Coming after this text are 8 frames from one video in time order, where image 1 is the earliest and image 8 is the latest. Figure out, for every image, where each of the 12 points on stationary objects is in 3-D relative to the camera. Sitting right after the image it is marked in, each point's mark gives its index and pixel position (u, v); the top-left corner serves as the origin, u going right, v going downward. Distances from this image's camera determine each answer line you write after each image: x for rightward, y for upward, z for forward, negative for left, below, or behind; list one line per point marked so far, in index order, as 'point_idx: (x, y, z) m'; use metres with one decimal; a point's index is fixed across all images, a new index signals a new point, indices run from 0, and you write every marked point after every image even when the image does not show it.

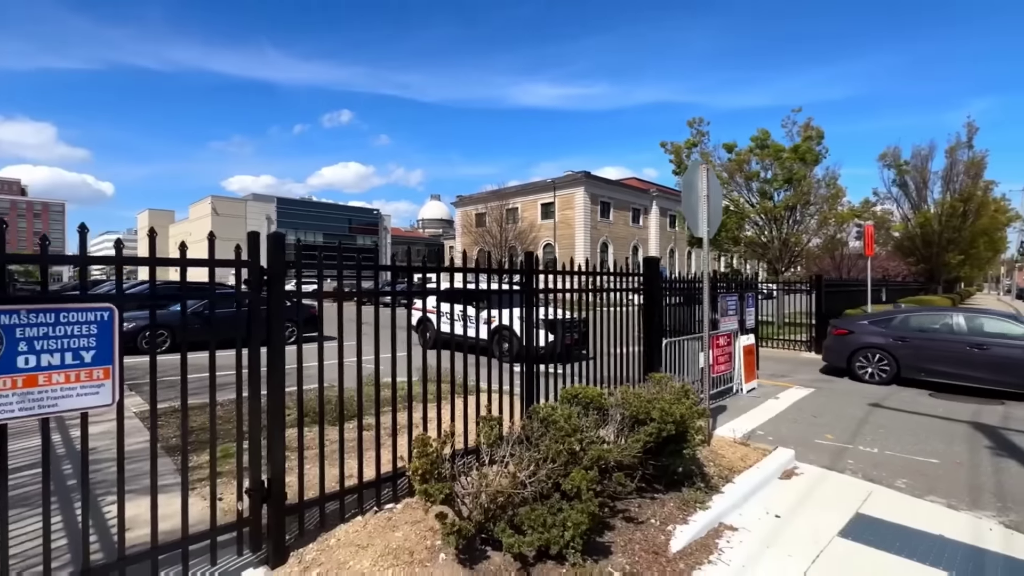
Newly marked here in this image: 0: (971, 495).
0: (+3.8, -1.7, +4.6) m
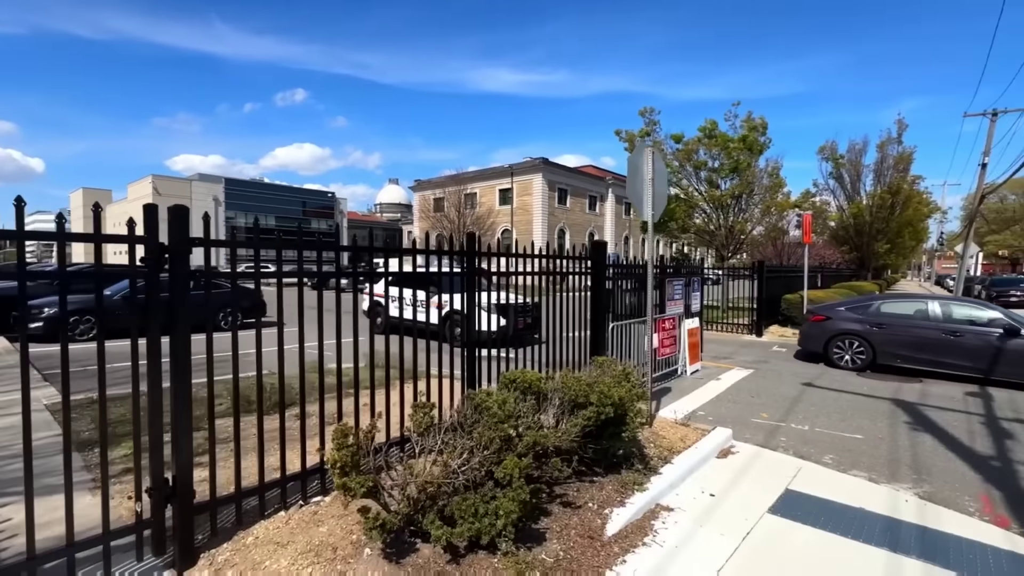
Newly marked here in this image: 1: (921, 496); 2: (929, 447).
0: (+3.3, -1.6, +4.9) m
1: (+3.2, -1.6, +4.3) m
2: (+4.2, -1.6, +5.5) m
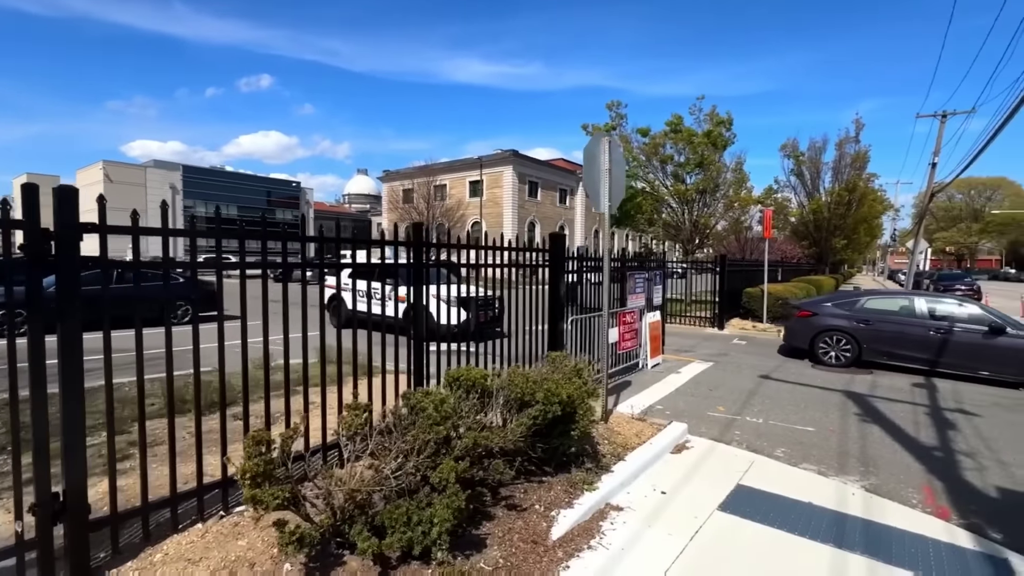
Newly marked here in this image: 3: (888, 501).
0: (+2.9, -1.6, +5.0) m
1: (+2.8, -1.6, +4.4) m
2: (+3.7, -1.5, +5.6) m
3: (+2.8, -1.6, +4.1) m
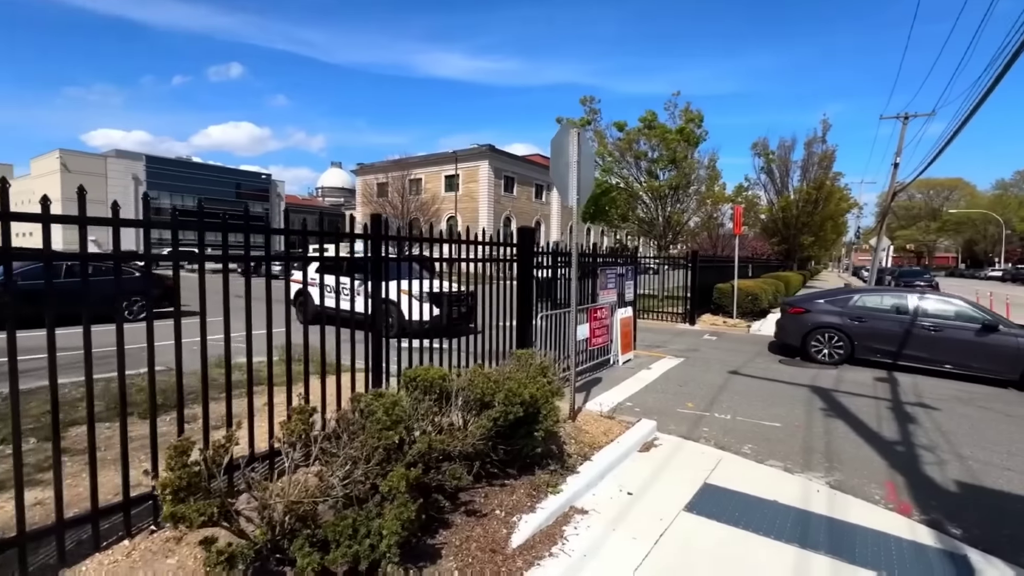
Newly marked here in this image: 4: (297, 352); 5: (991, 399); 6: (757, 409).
0: (+2.6, -1.5, +5.0) m
1: (+2.5, -1.6, +4.4) m
2: (+3.4, -1.5, +5.7) m
3: (+2.5, -1.6, +4.1) m
4: (-3.3, -1.0, +8.6) m
5: (+6.5, -1.5, +7.6) m
6: (+2.9, -1.4, +6.6) m
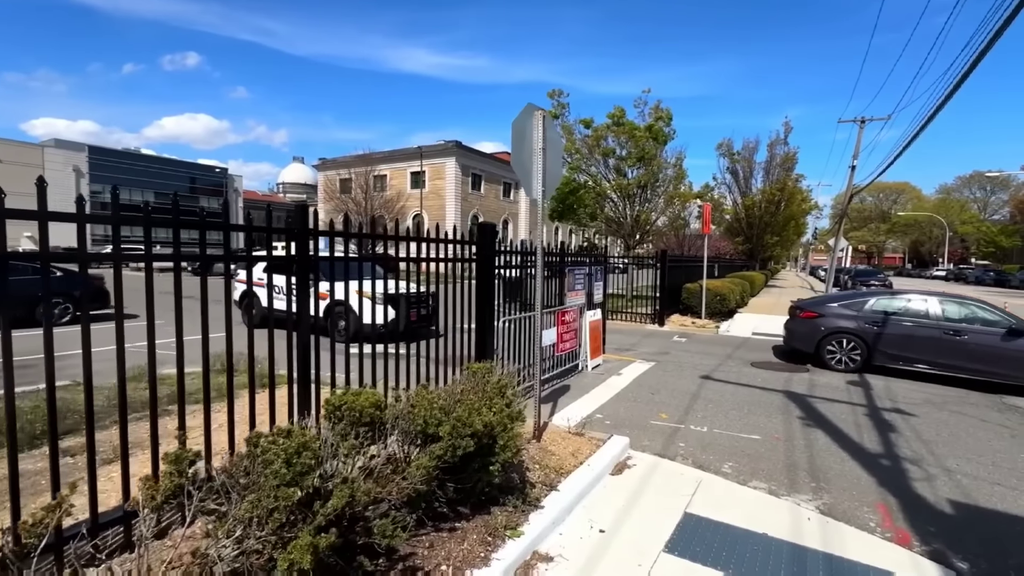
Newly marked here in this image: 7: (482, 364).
0: (+2.3, -1.6, +4.6) m
1: (+2.2, -1.6, +4.0) m
2: (+3.0, -1.5, +5.3) m
3: (+2.2, -1.6, +3.7) m
4: (-3.9, -1.0, +7.8) m
5: (+6.0, -1.5, +7.4) m
6: (+2.5, -1.5, +6.2) m
7: (-0.2, -0.5, +3.7) m
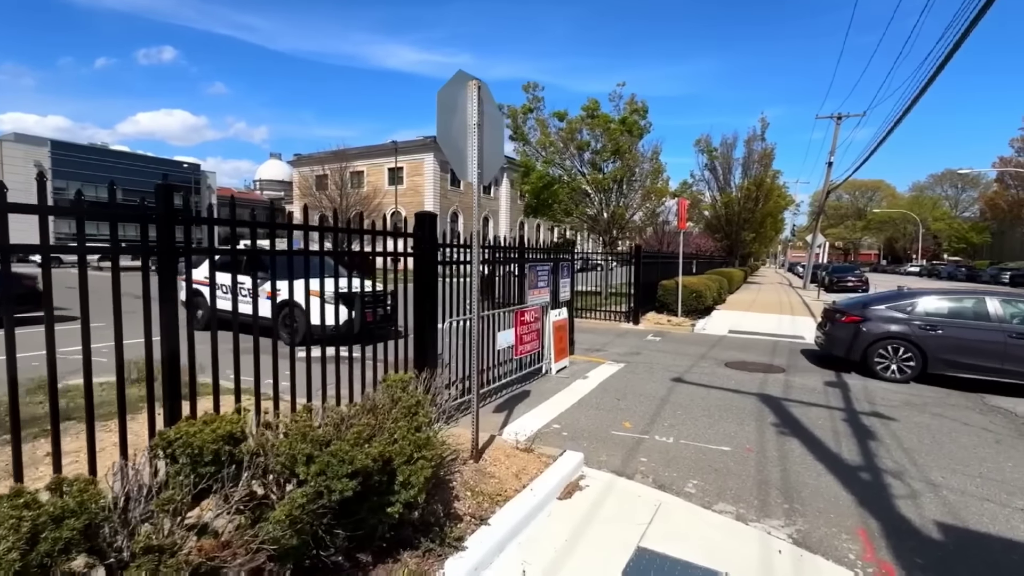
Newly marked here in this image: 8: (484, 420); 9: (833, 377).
0: (+1.8, -1.5, +4.1) m
1: (+1.8, -1.6, +3.5) m
2: (+2.5, -1.5, +4.9) m
3: (+1.8, -1.6, +3.2) m
4: (-4.4, -1.0, +7.1) m
5: (+5.5, -1.5, +7.0) m
6: (+2.0, -1.4, +5.7) m
7: (-0.6, -0.5, +3.1) m
8: (-0.3, -1.4, +5.7) m
9: (+4.7, -1.3, +8.1) m
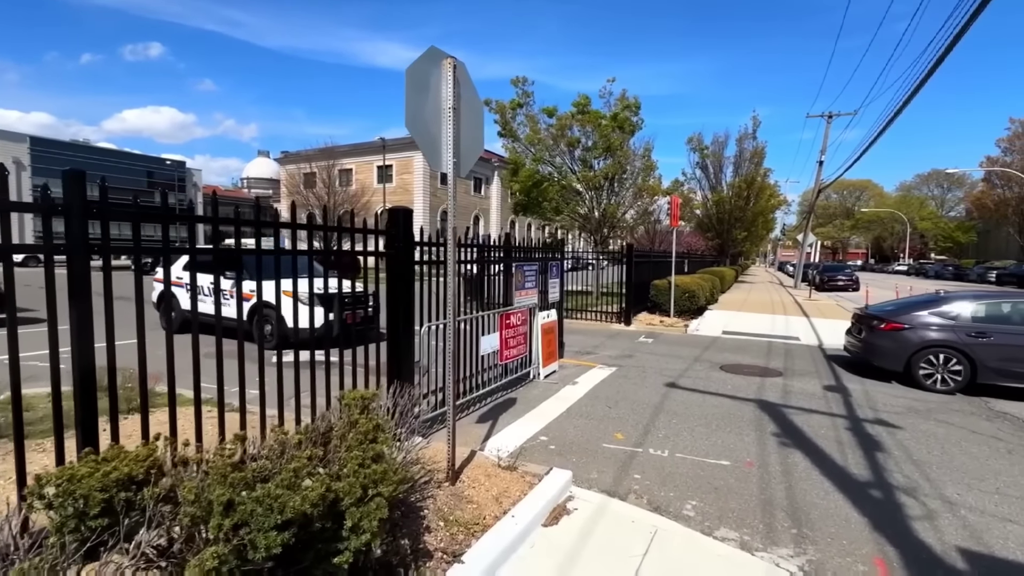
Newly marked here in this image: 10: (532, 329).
0: (+1.7, -1.5, +3.7) m
1: (+1.7, -1.6, +3.1) m
2: (+2.4, -1.5, +4.5) m
3: (+1.7, -1.6, +2.8) m
4: (-4.6, -1.0, +6.7) m
5: (+5.3, -1.5, +6.7) m
6: (+1.8, -1.4, +5.3) m
7: (-0.7, -0.5, +2.7) m
8: (-0.4, -1.4, +5.3) m
9: (+4.5, -1.3, +7.7) m
10: (+0.3, -0.5, +7.1) m
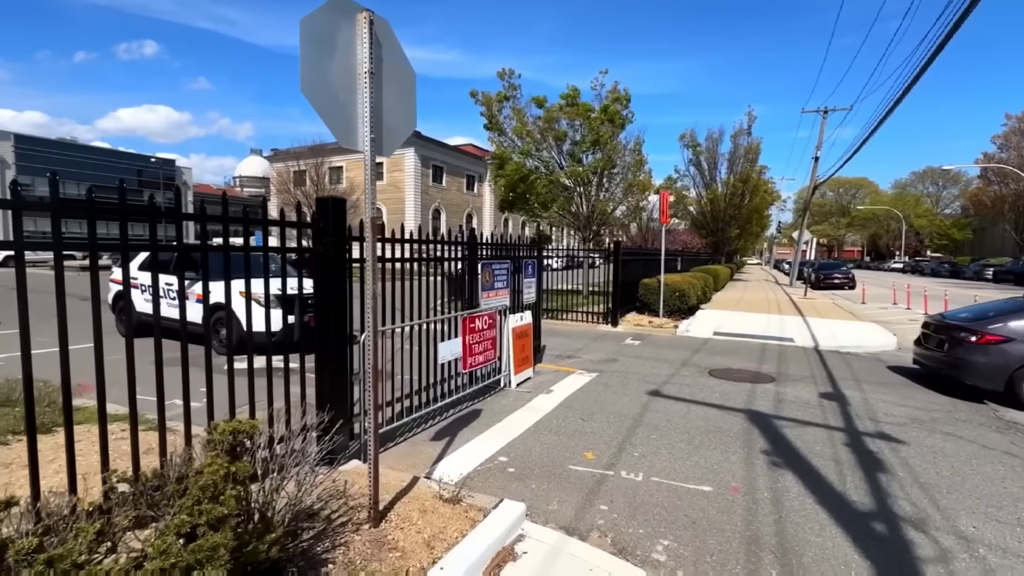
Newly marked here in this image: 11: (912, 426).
0: (+1.3, -1.6, +3.1) m
1: (+1.3, -1.6, +2.5) m
2: (+2.0, -1.5, +3.9) m
3: (+1.3, -1.6, +2.3) m
4: (-5.0, -1.0, +6.1) m
5: (+4.9, -1.5, +6.1) m
6: (+1.4, -1.4, +4.7) m
7: (-1.1, -0.5, +2.1) m
8: (-0.8, -1.4, +4.7) m
9: (+4.1, -1.3, +7.2) m
10: (-0.1, -0.5, +6.5) m
11: (+4.3, -1.5, +5.9) m
